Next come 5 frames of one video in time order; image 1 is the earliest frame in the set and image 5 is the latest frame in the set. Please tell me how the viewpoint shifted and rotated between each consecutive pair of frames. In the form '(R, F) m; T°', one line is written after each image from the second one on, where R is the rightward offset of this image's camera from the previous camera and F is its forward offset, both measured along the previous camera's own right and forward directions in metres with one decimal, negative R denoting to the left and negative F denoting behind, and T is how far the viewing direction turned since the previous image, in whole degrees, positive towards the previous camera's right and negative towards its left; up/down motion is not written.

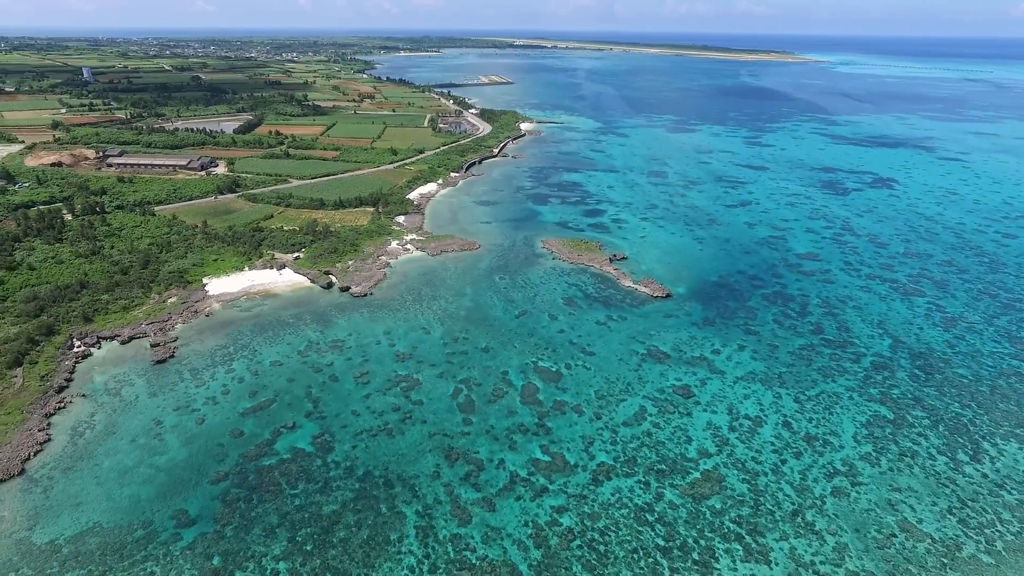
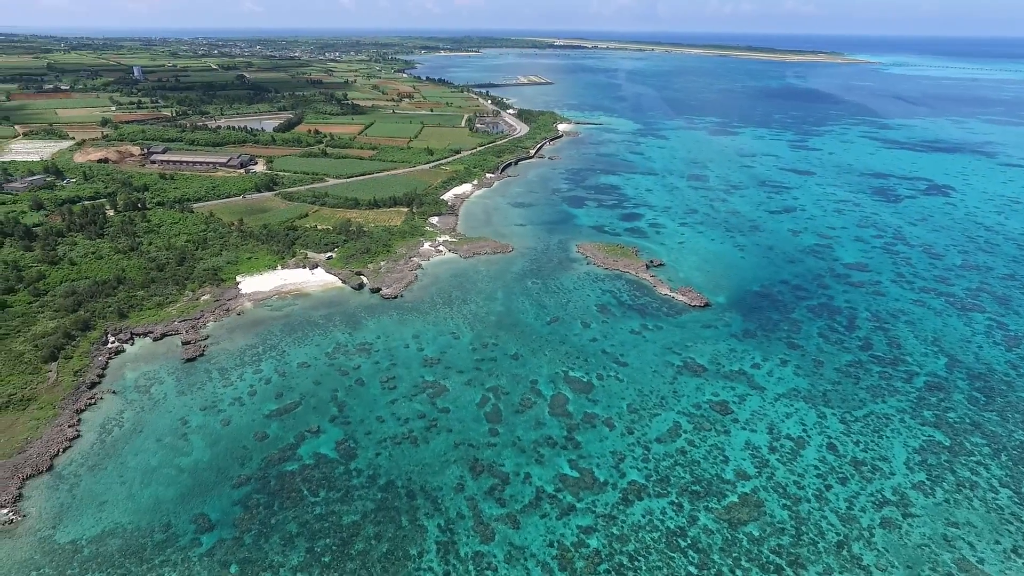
(+0.2, +1.0) m; -3°
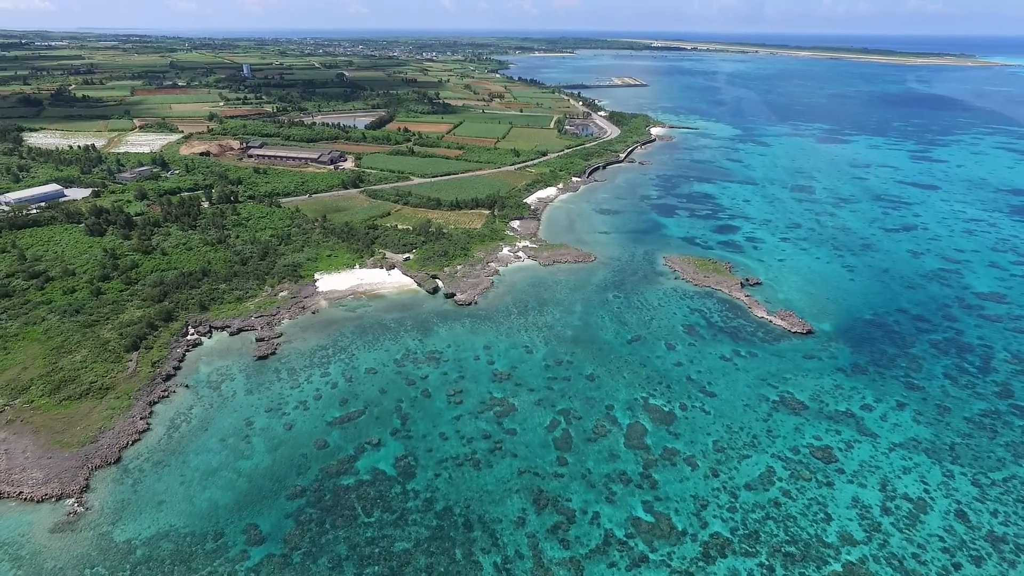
(+0.1, +2.2) m; -8°
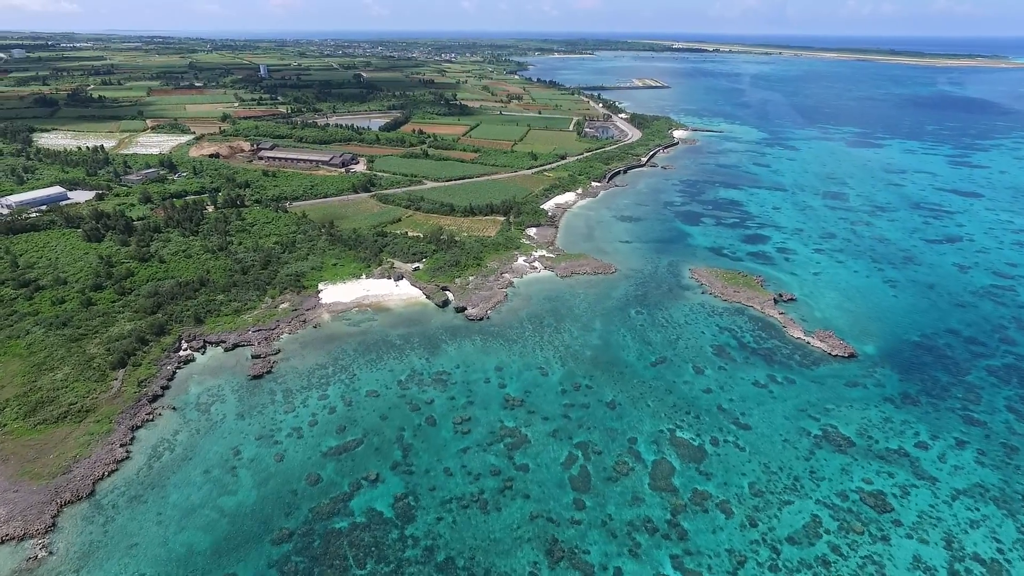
(+0.1, +2.7) m; -2°
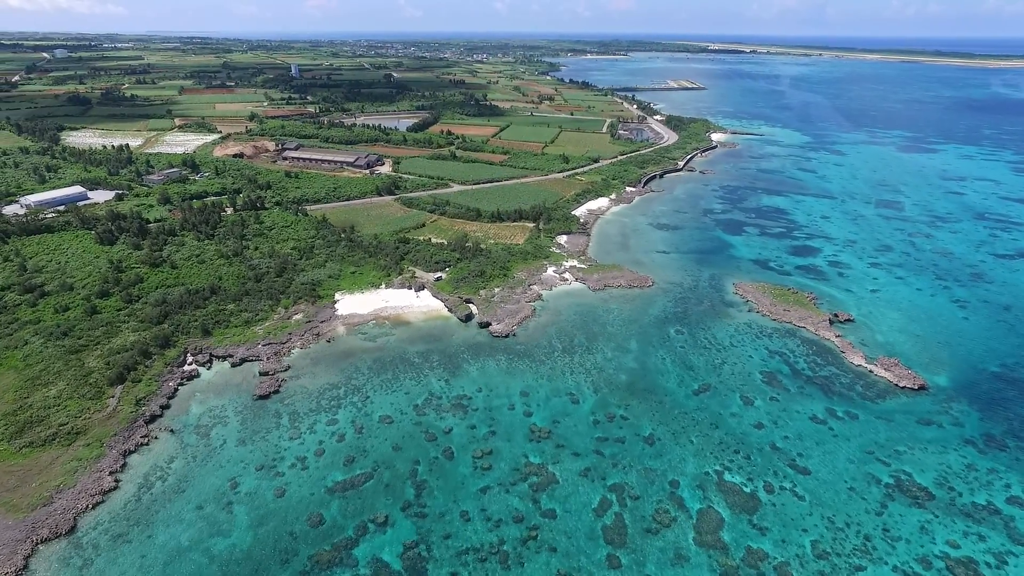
(-0.1, +2.9) m; -3°
